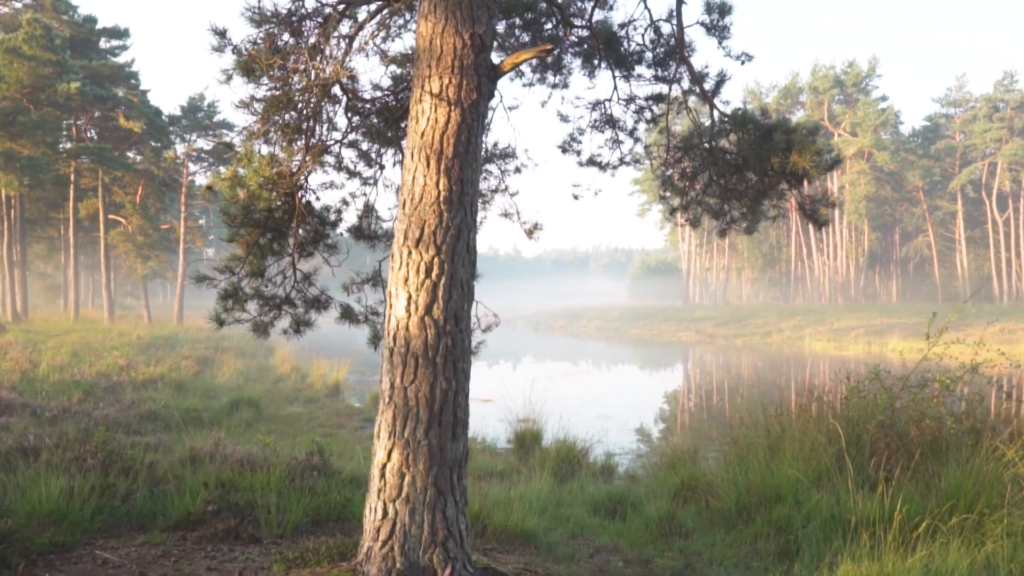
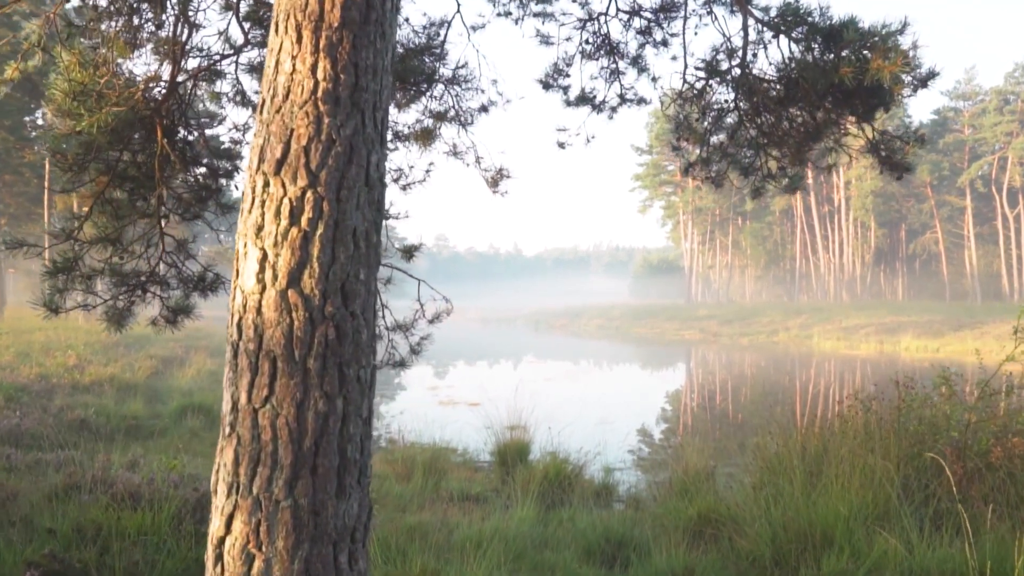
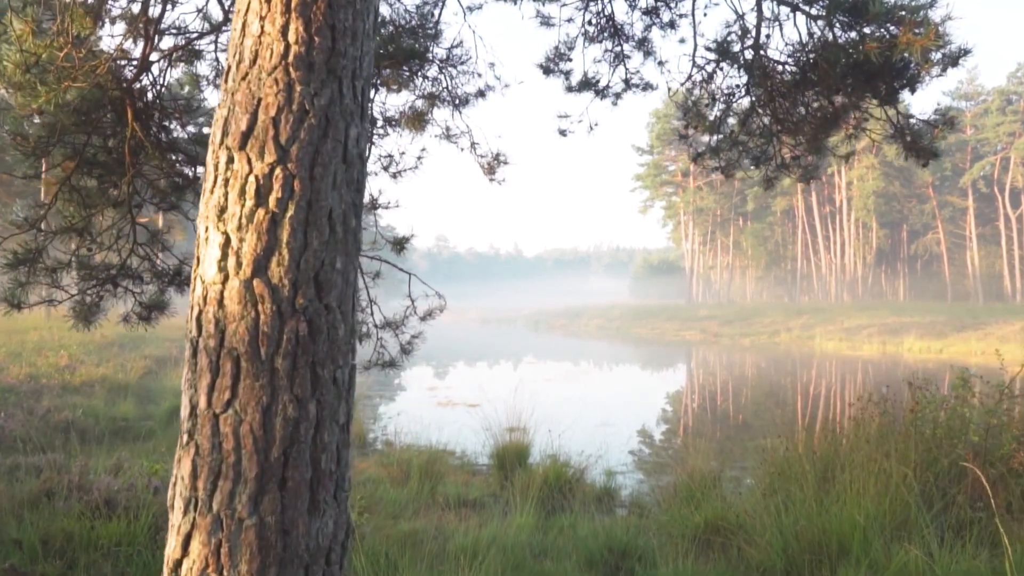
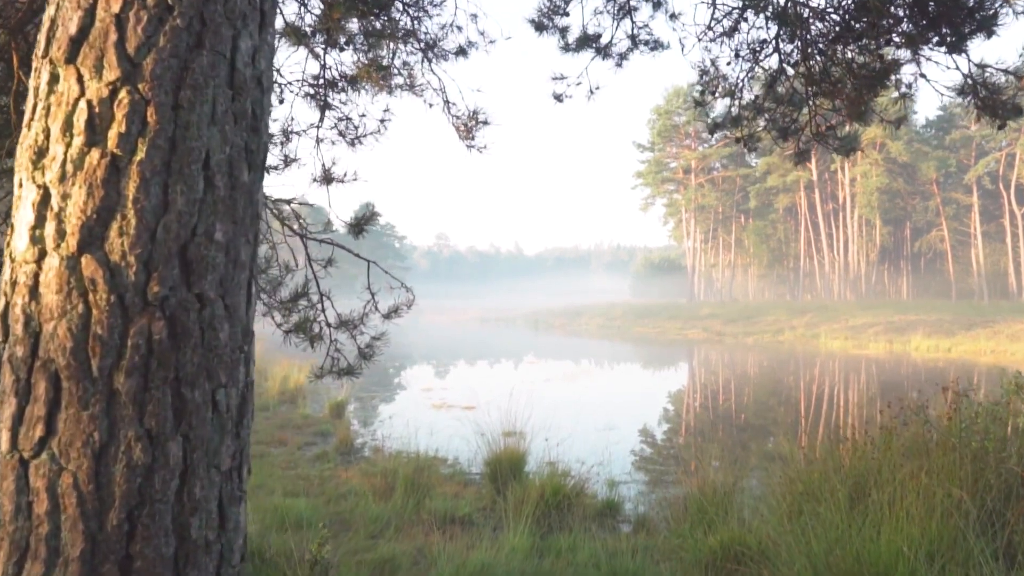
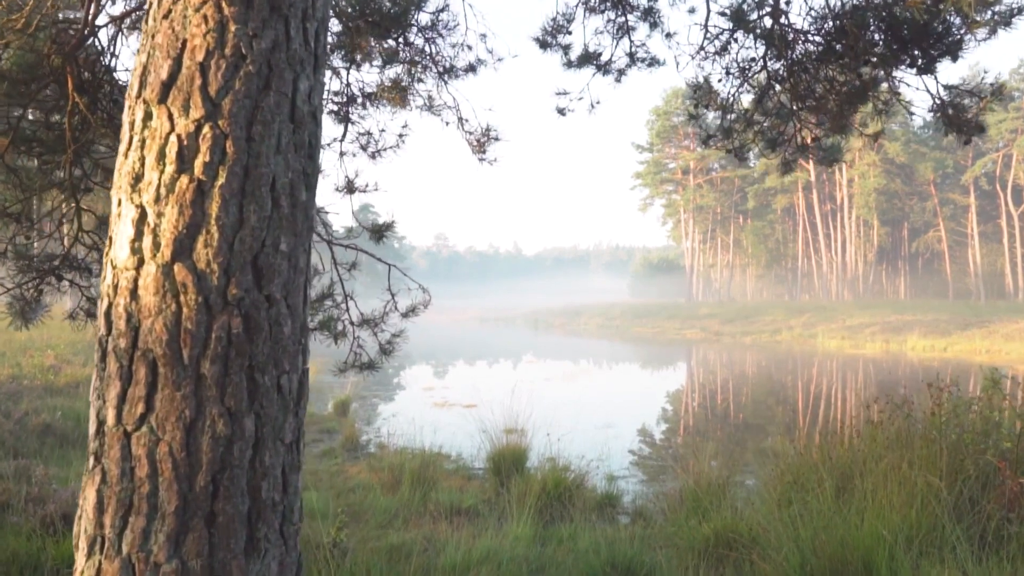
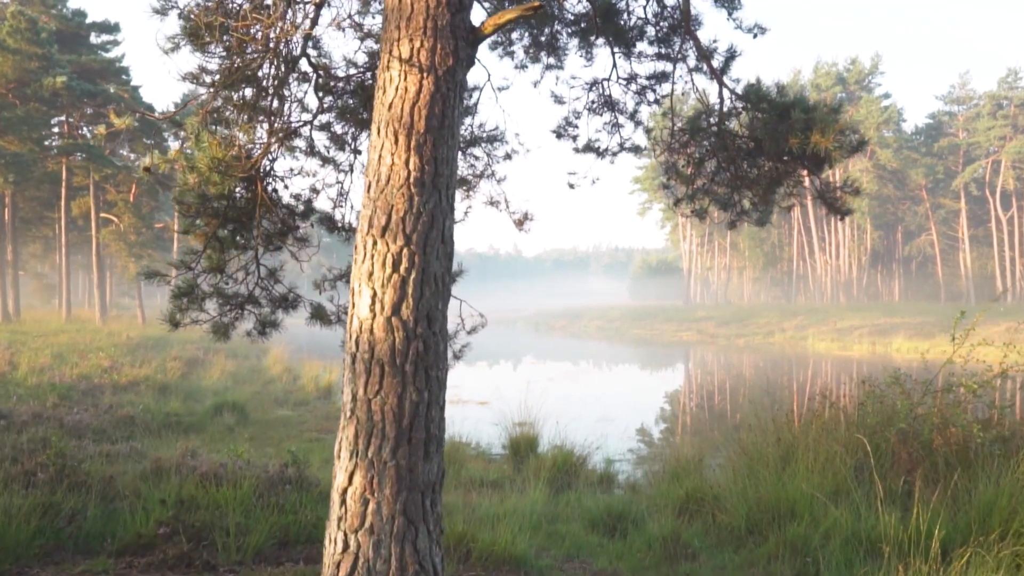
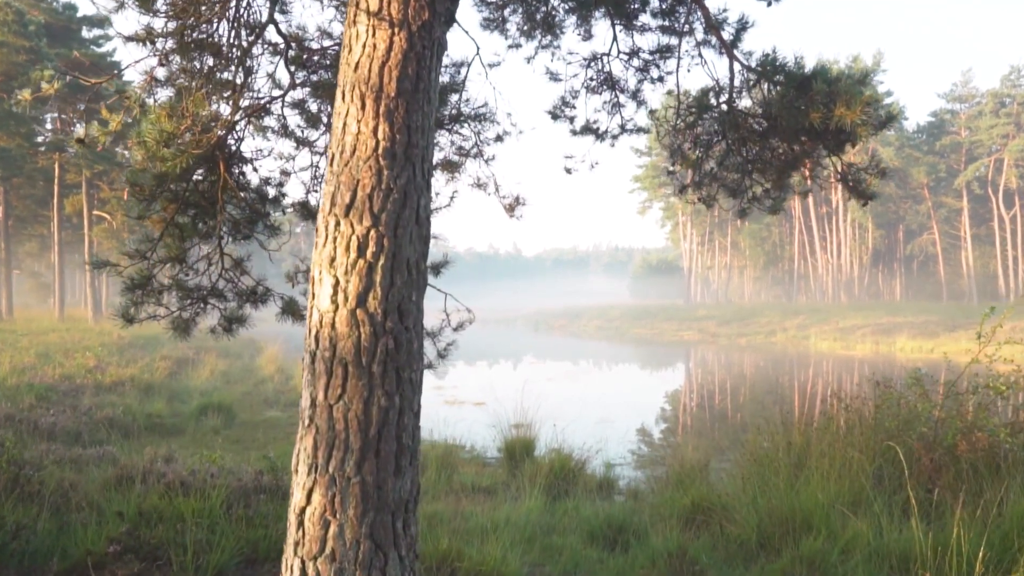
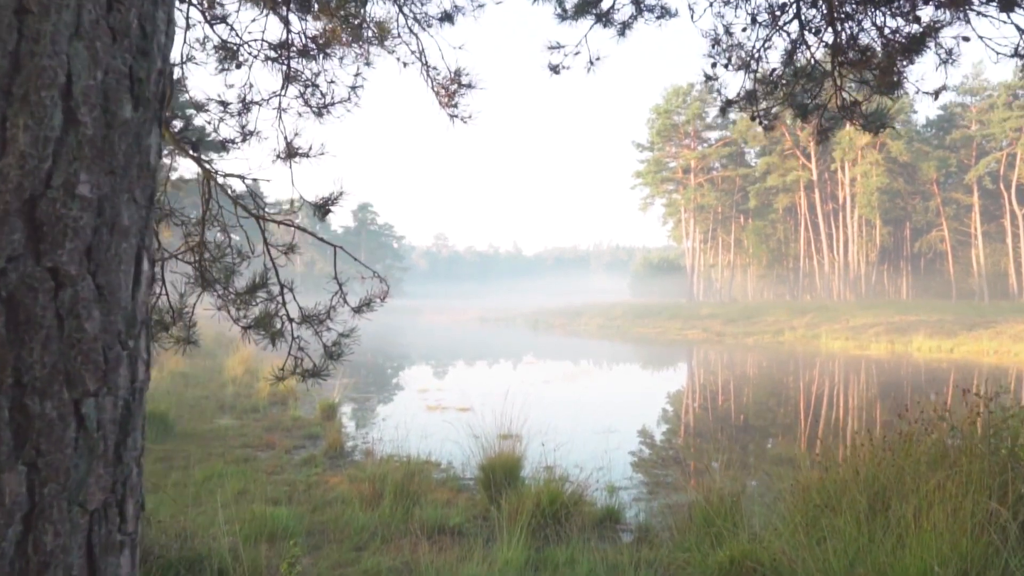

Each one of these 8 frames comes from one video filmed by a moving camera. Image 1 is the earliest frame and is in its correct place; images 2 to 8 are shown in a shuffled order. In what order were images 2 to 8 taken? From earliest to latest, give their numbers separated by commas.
6, 7, 2, 3, 5, 4, 8
